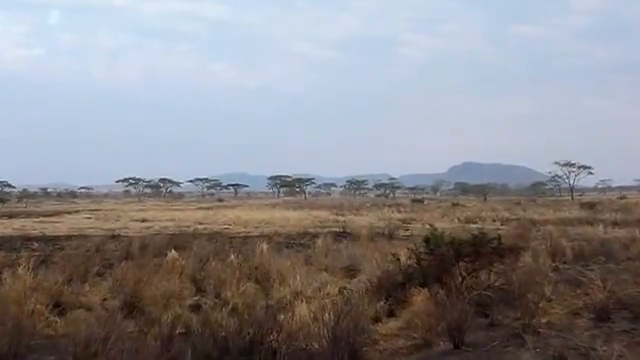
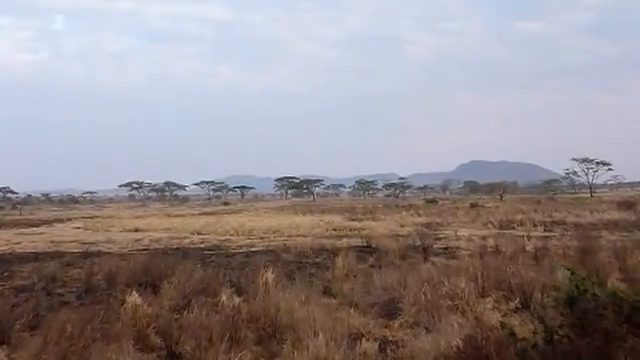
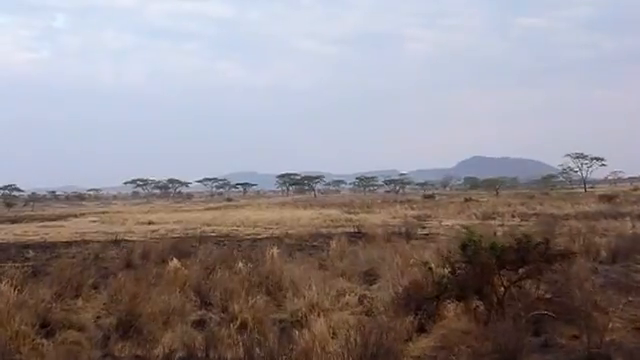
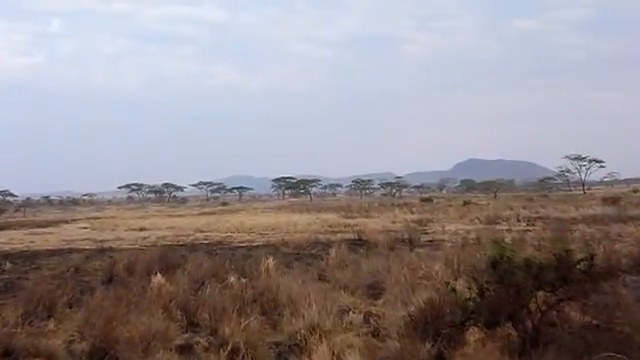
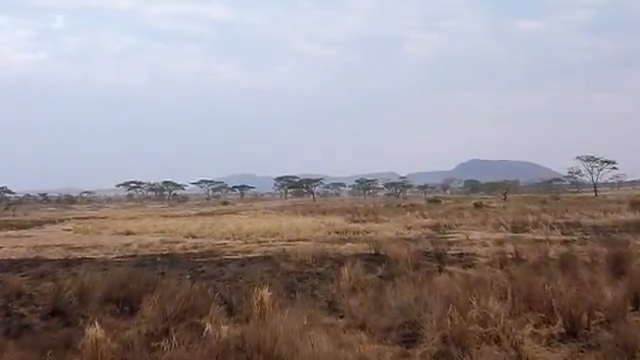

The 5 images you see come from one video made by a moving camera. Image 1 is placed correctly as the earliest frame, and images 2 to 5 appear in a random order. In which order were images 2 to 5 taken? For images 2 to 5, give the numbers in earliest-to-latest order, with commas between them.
3, 4, 2, 5
